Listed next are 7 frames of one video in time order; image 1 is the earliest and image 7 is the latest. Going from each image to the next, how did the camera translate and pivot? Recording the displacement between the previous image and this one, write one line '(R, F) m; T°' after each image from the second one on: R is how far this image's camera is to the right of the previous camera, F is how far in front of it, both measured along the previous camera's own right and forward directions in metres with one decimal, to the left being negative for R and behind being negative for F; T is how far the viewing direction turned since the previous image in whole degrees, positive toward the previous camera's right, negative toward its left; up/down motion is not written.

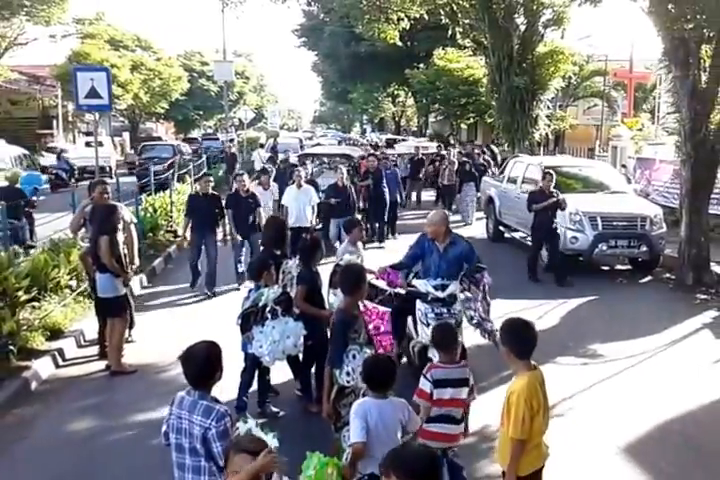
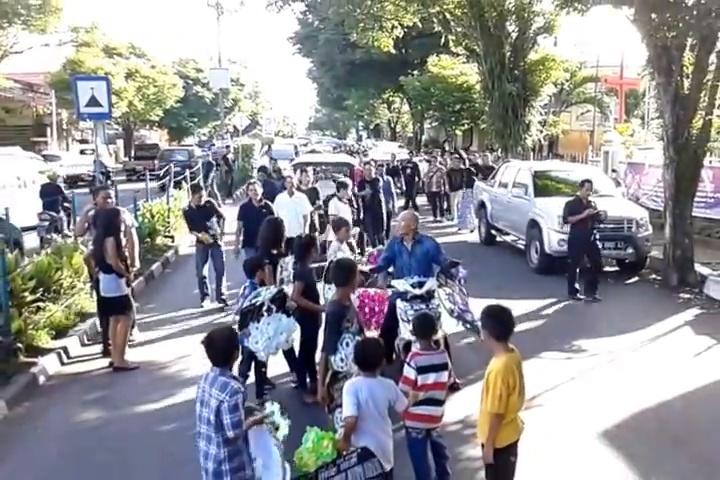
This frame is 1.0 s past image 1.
(0.0, -0.4) m; 0°
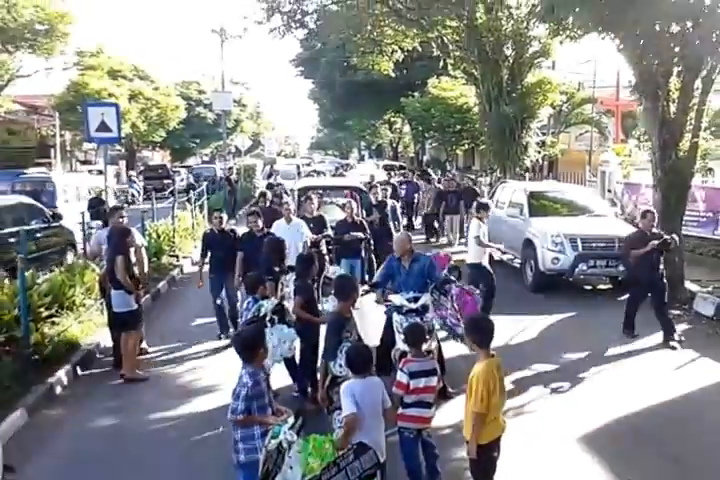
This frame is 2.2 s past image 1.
(0.0, -0.5) m; 0°
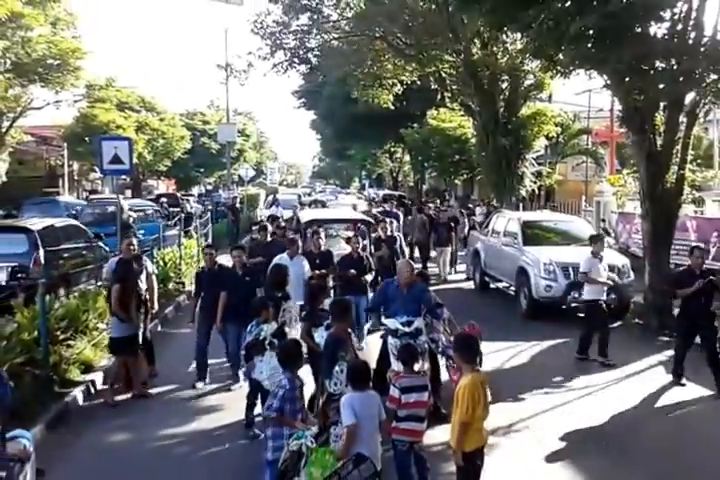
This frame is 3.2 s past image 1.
(0.0, -0.6) m; 0°
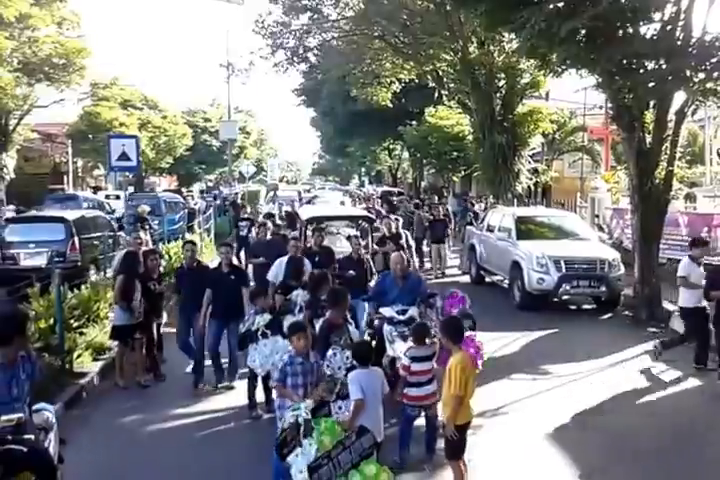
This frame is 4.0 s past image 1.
(0.0, -0.5) m; 0°
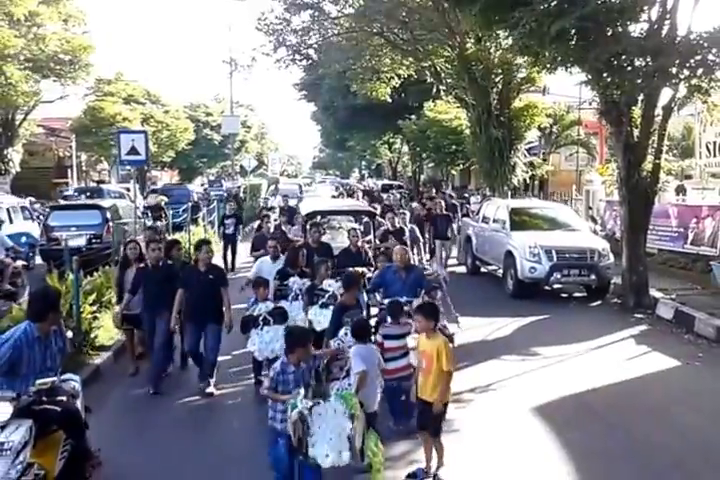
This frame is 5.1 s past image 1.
(0.0, -0.7) m; 0°
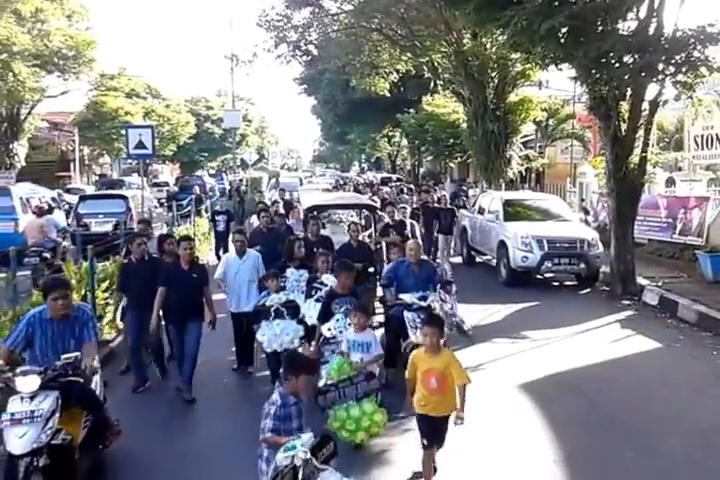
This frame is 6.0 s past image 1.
(0.0, -0.7) m; 0°
